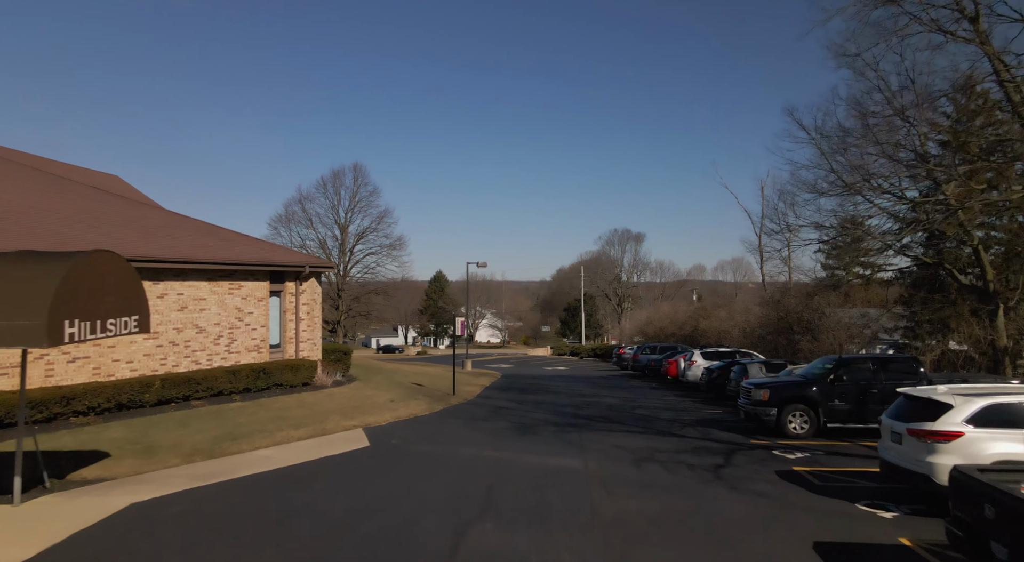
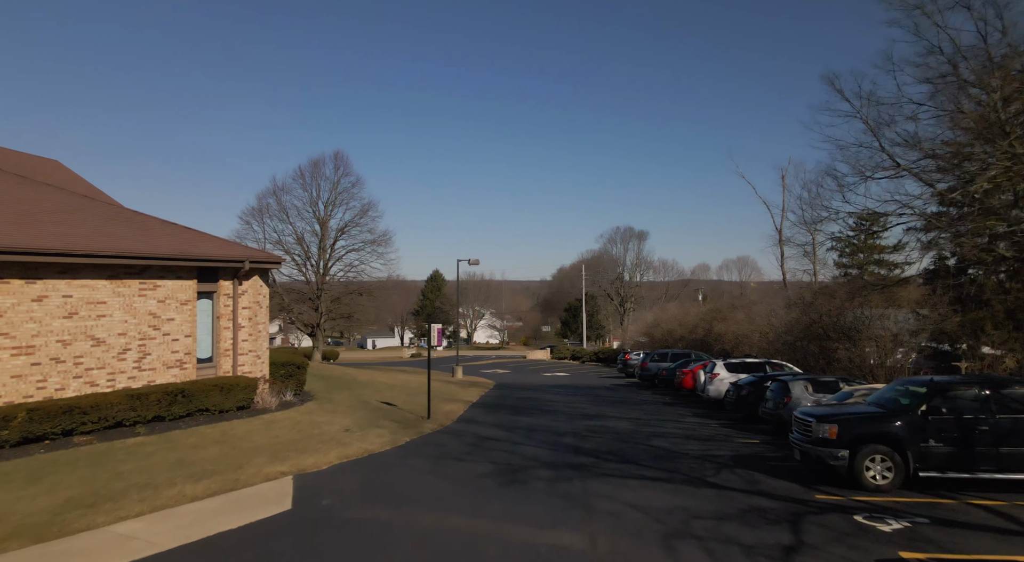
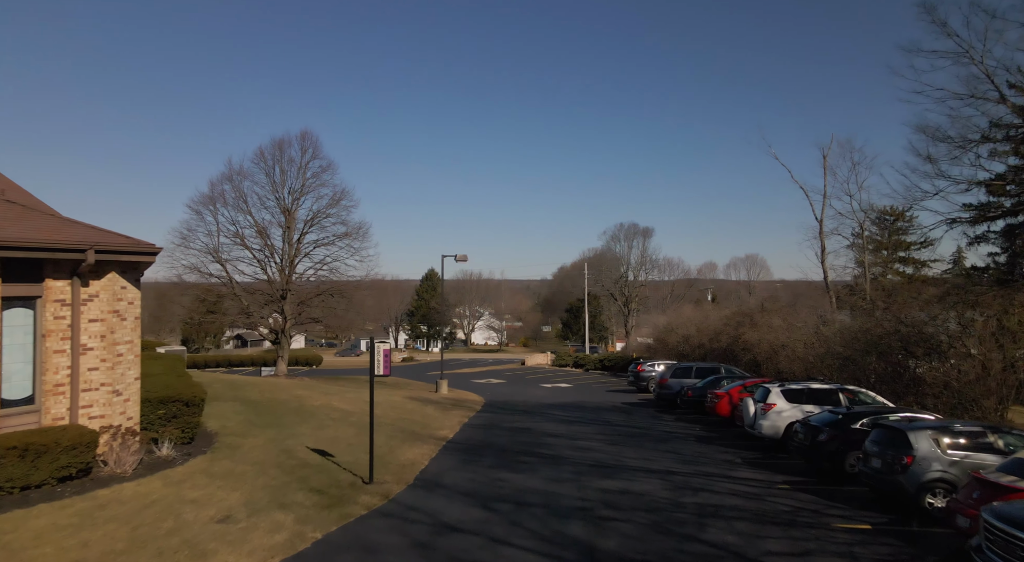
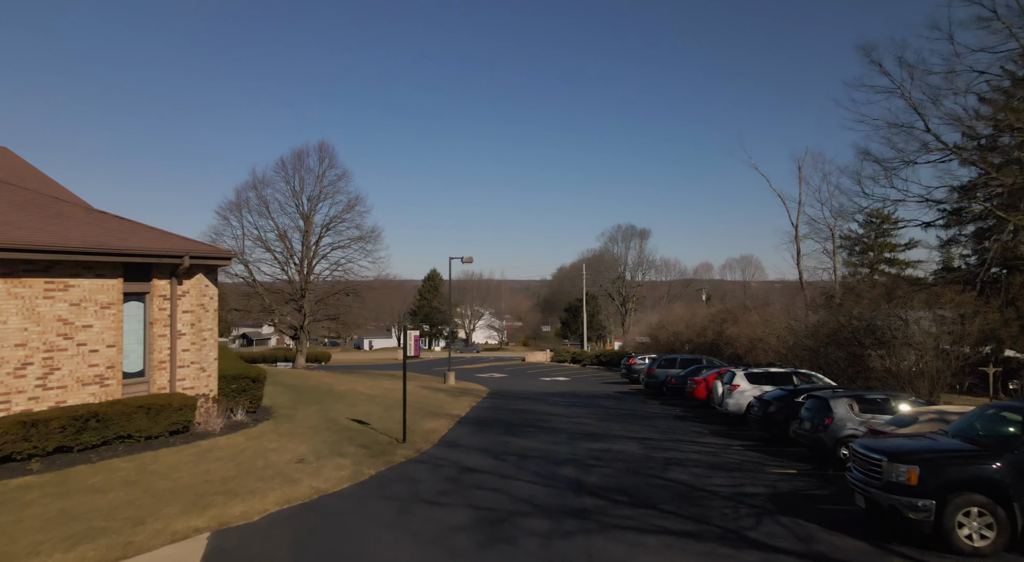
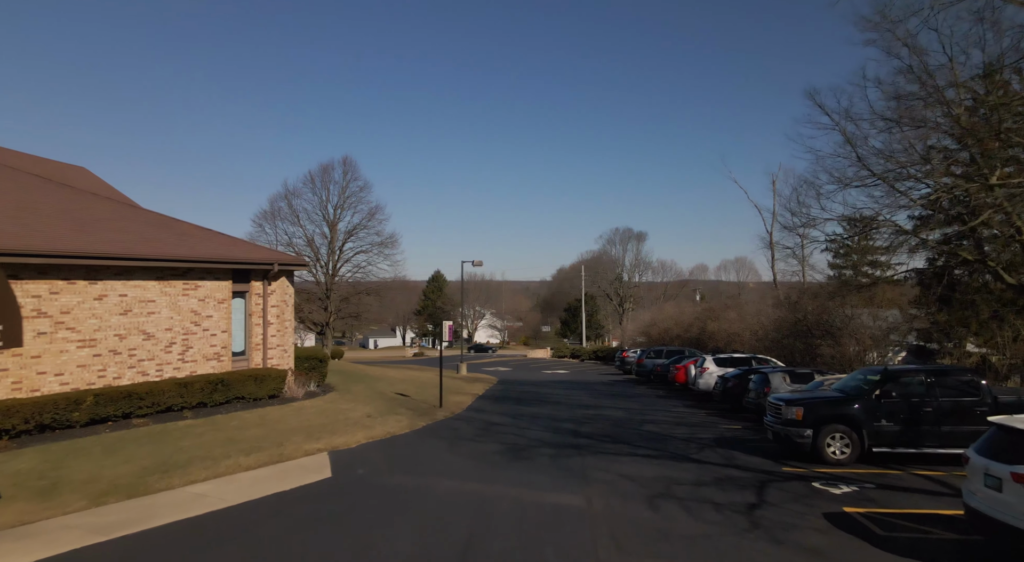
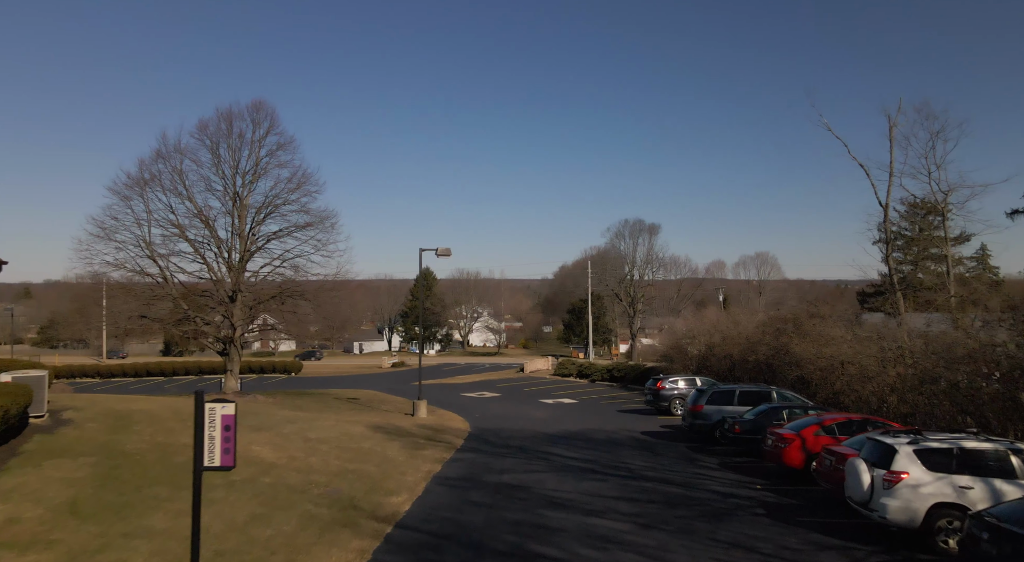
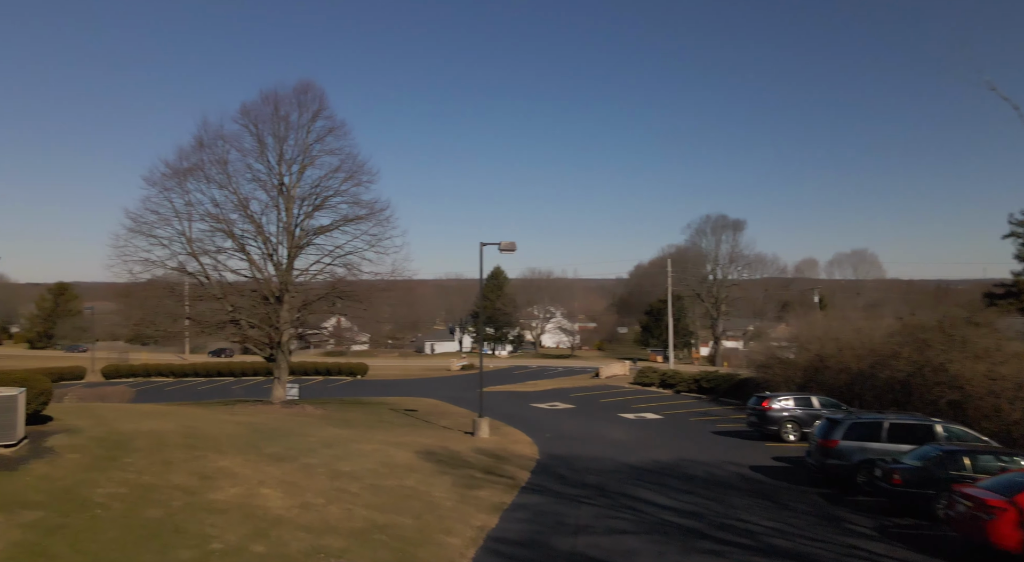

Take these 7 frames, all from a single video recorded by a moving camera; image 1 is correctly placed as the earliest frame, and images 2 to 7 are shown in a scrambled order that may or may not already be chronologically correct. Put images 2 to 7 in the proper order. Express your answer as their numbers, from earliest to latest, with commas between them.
5, 2, 4, 3, 6, 7
